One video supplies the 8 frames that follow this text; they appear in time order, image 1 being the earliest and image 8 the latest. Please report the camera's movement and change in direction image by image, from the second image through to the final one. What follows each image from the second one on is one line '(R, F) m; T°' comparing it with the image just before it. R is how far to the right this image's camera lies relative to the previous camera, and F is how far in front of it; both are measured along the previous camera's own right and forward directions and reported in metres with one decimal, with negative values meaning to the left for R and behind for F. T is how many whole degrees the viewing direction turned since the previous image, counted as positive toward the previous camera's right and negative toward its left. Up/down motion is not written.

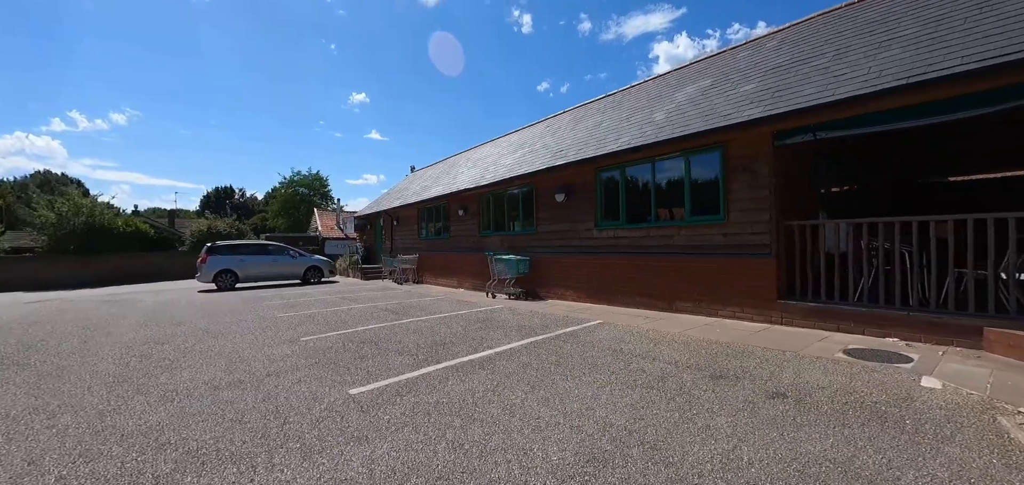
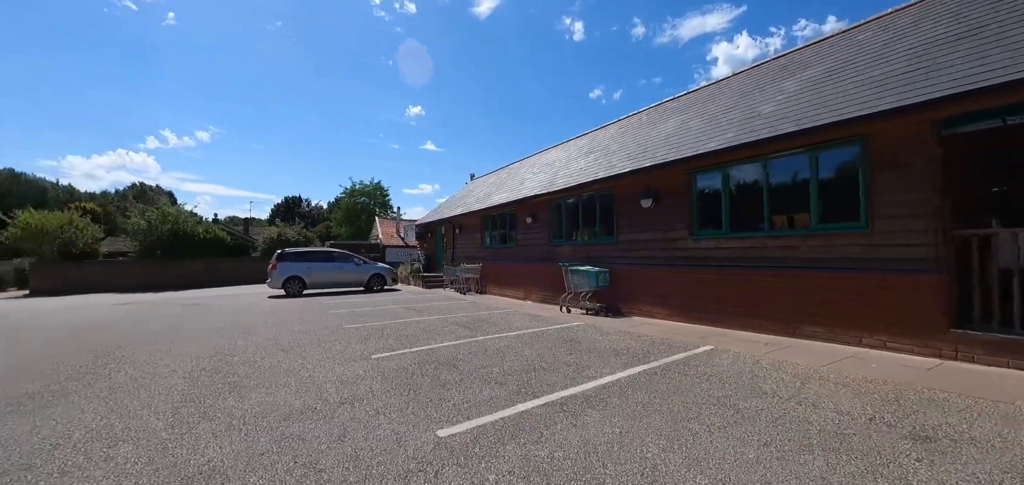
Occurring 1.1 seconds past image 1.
(-0.7, +0.9) m; -7°
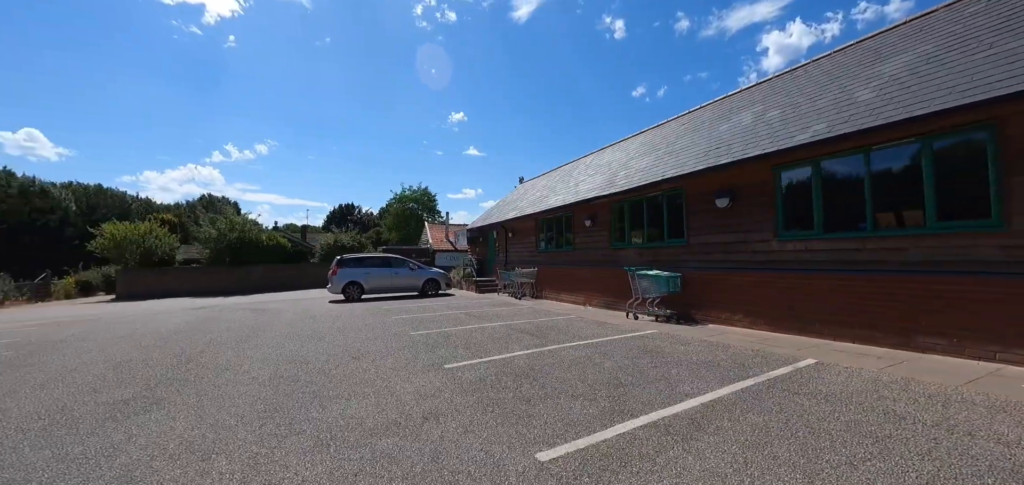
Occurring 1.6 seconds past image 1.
(-0.5, +0.3) m; -5°
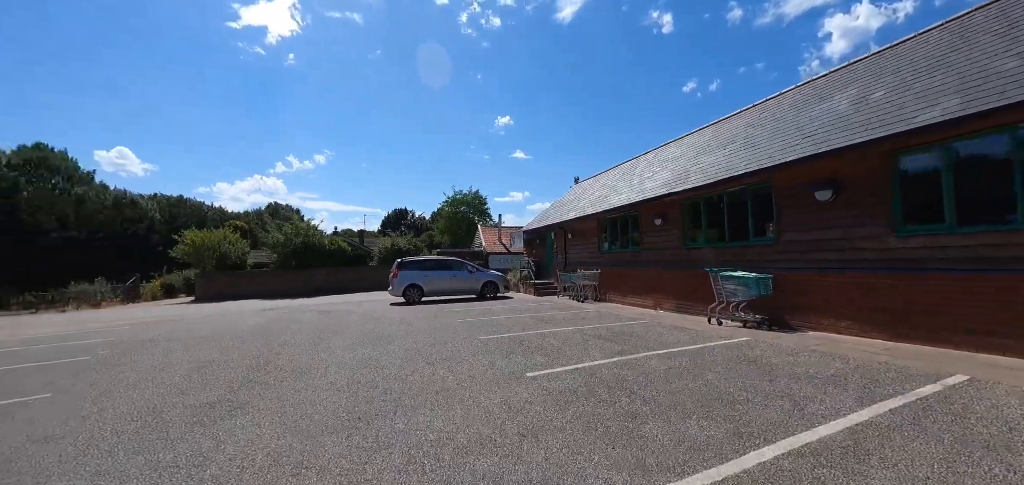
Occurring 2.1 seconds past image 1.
(-0.5, +0.4) m; -6°
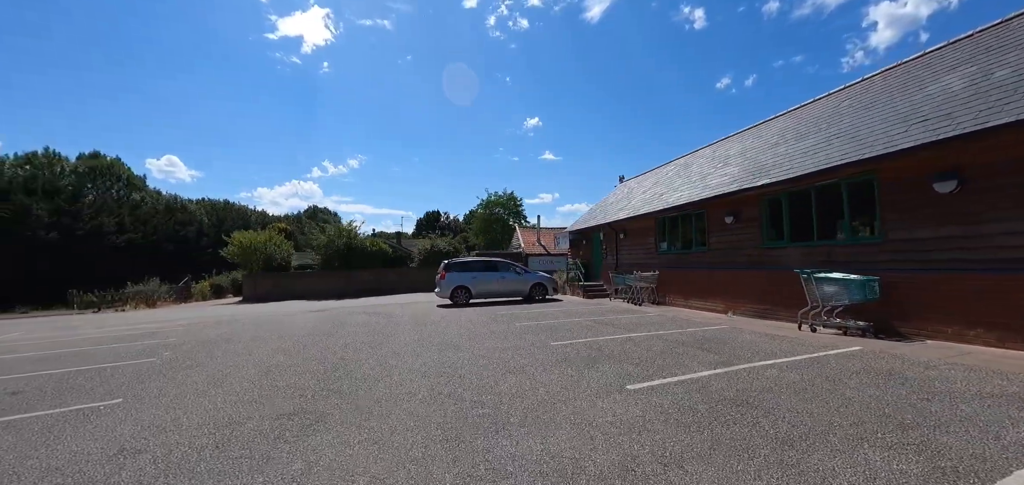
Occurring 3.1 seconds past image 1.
(-0.8, +0.5) m; -4°
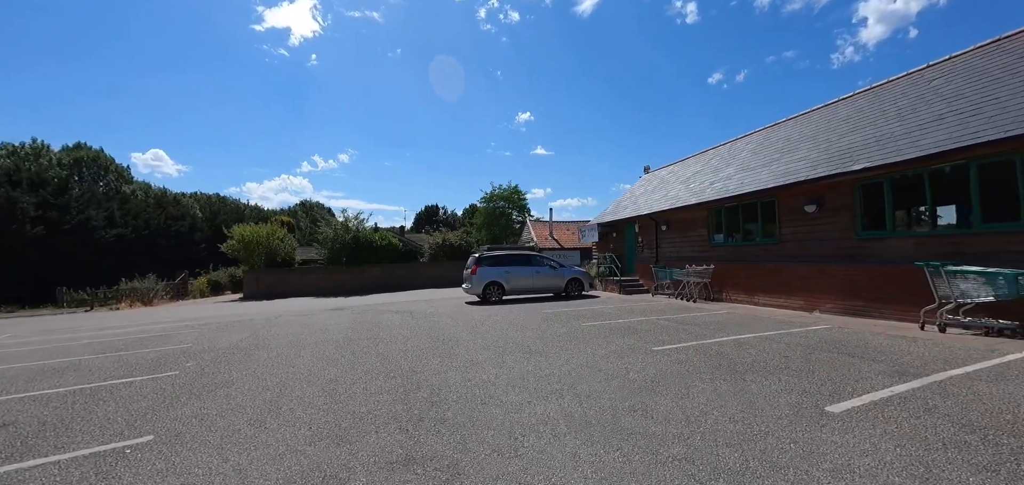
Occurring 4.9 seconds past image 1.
(-1.5, +1.1) m; +1°
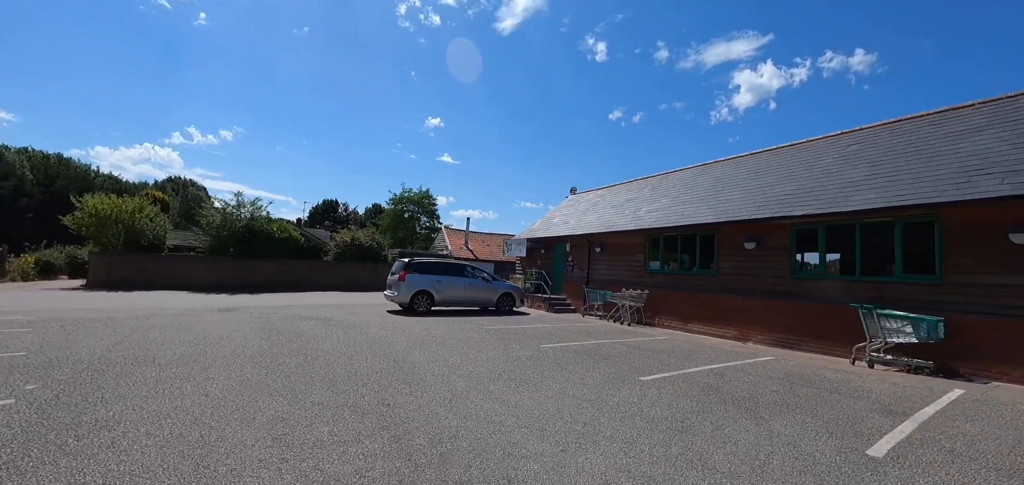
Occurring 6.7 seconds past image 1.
(-1.2, +0.9) m; +14°
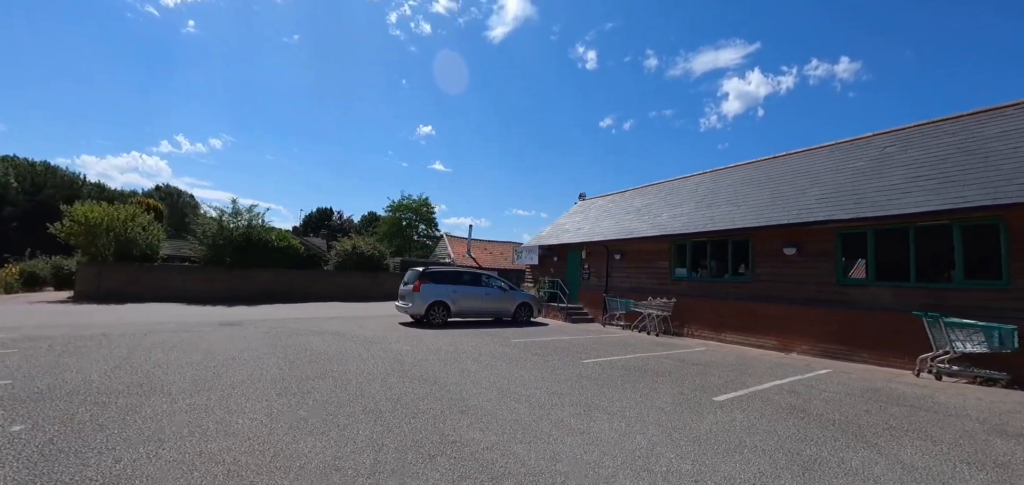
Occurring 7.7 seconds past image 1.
(-0.8, +0.5) m; +1°
